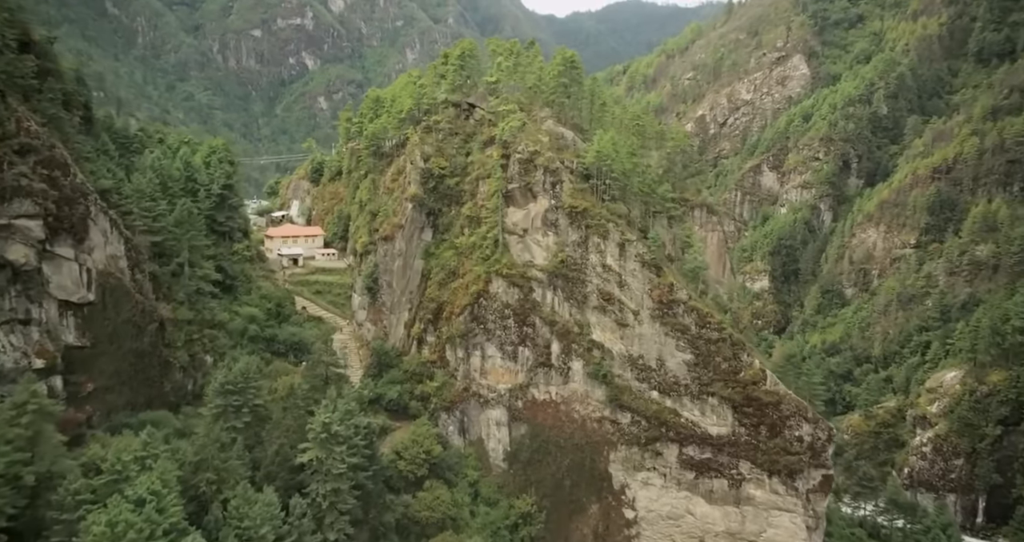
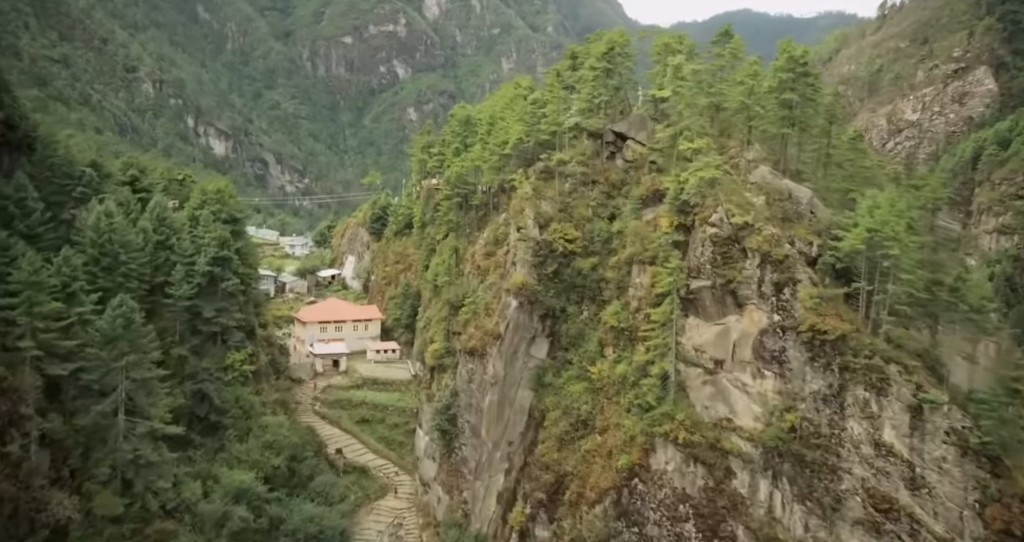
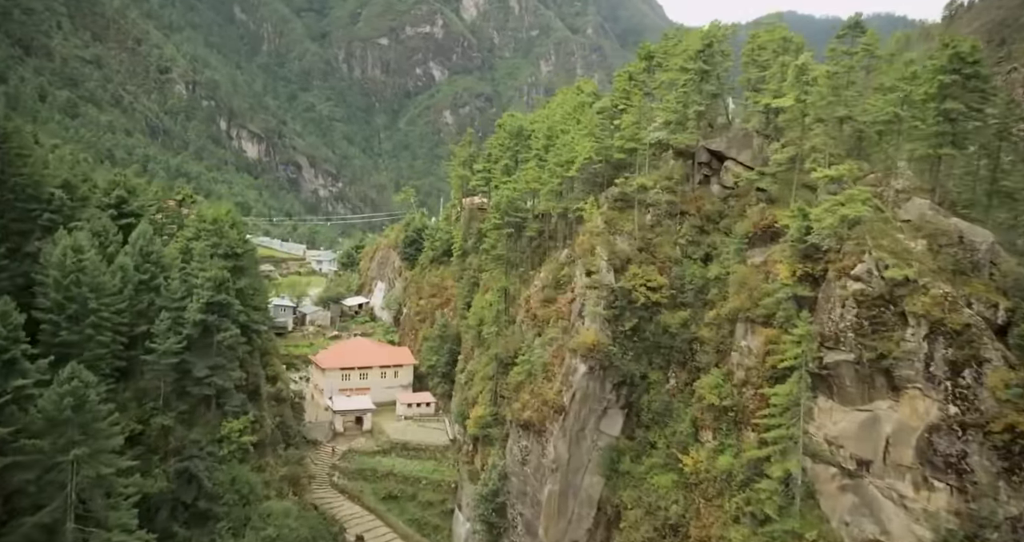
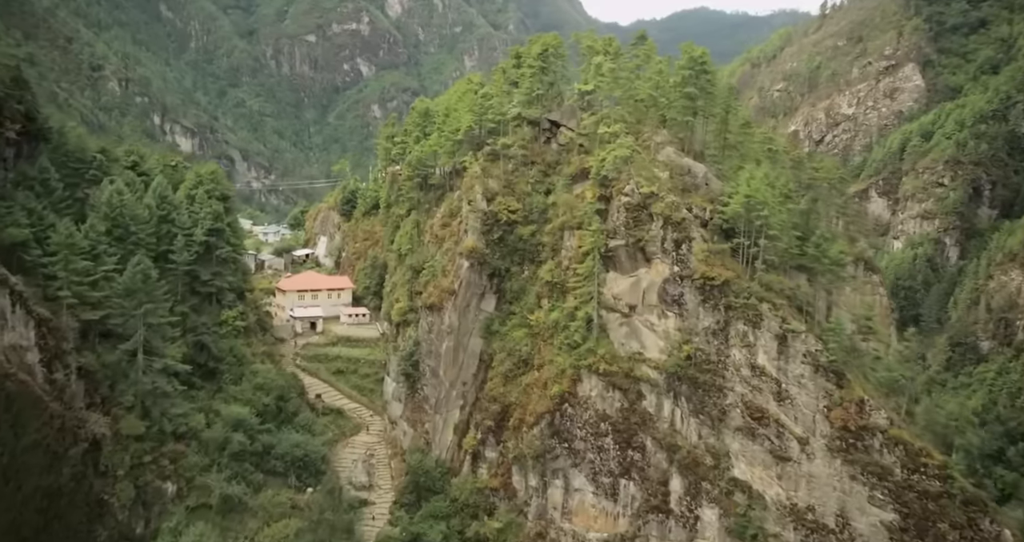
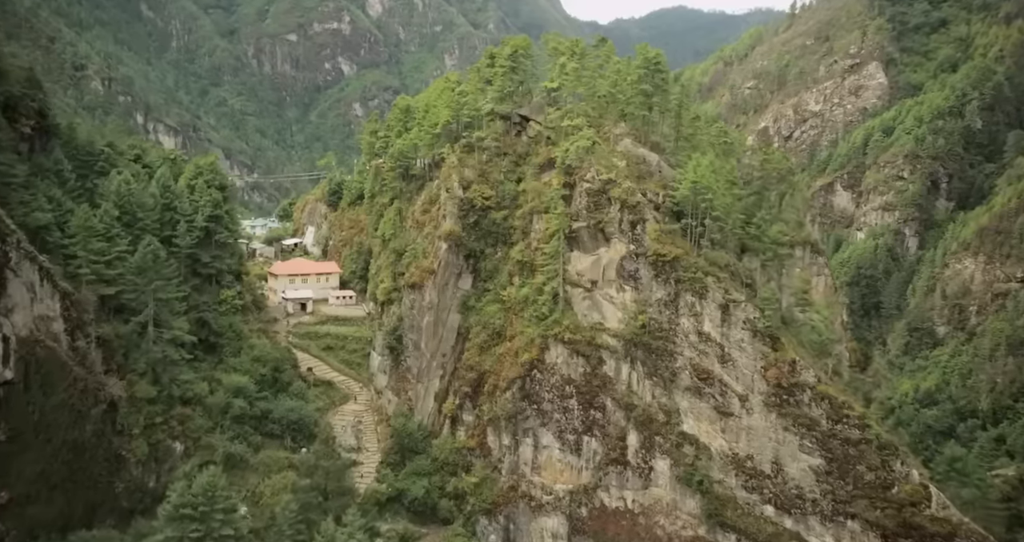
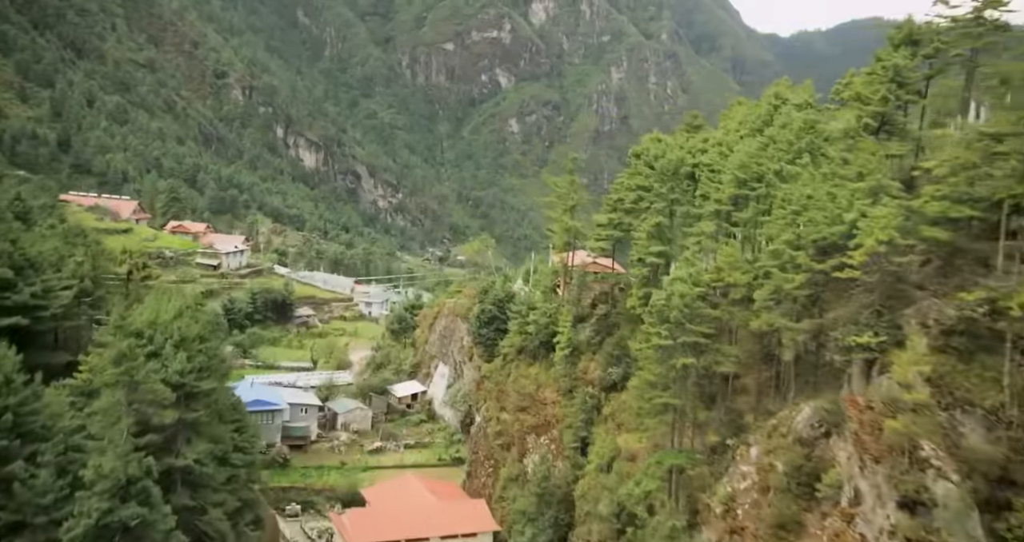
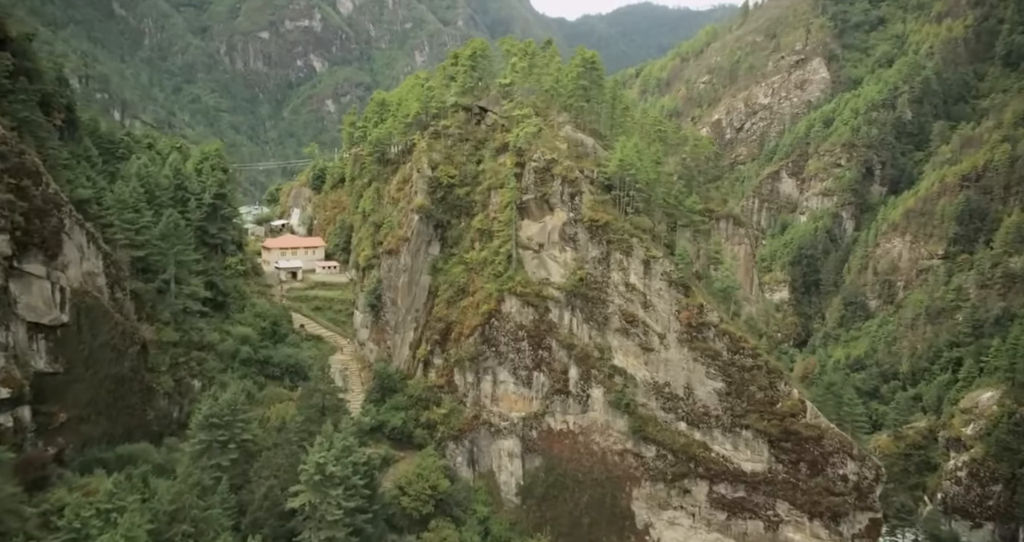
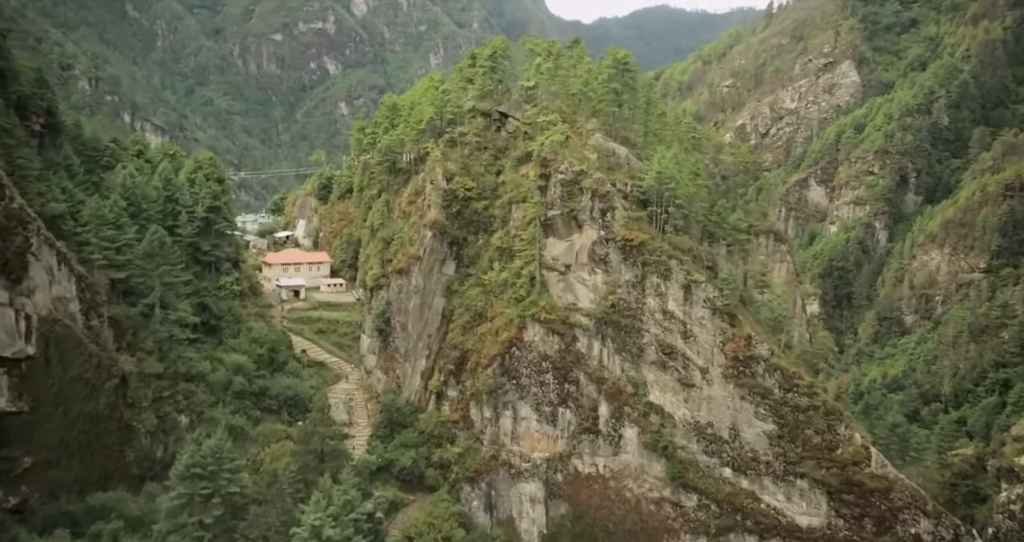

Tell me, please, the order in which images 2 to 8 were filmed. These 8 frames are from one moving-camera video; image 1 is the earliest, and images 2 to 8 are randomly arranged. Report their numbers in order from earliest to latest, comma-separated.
7, 8, 5, 4, 2, 3, 6
